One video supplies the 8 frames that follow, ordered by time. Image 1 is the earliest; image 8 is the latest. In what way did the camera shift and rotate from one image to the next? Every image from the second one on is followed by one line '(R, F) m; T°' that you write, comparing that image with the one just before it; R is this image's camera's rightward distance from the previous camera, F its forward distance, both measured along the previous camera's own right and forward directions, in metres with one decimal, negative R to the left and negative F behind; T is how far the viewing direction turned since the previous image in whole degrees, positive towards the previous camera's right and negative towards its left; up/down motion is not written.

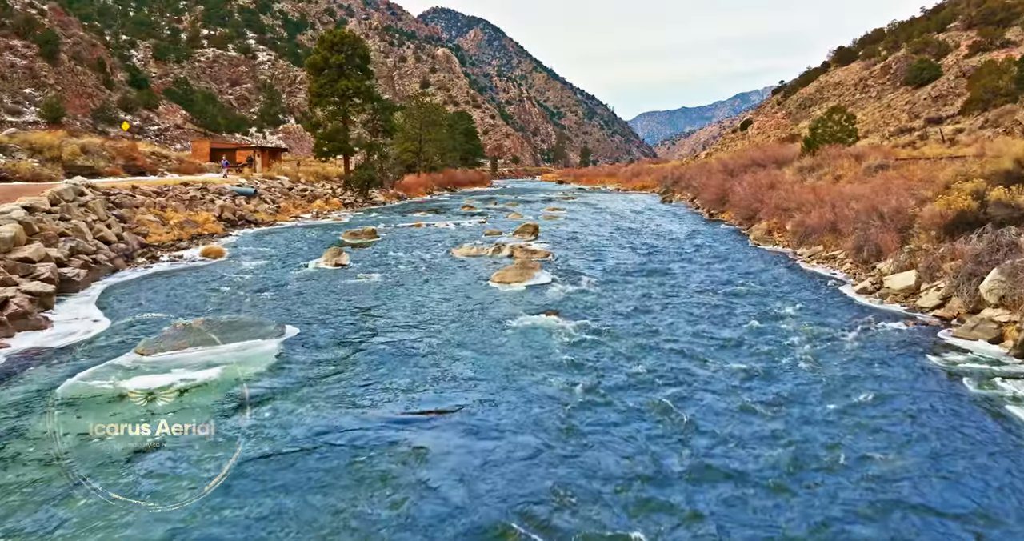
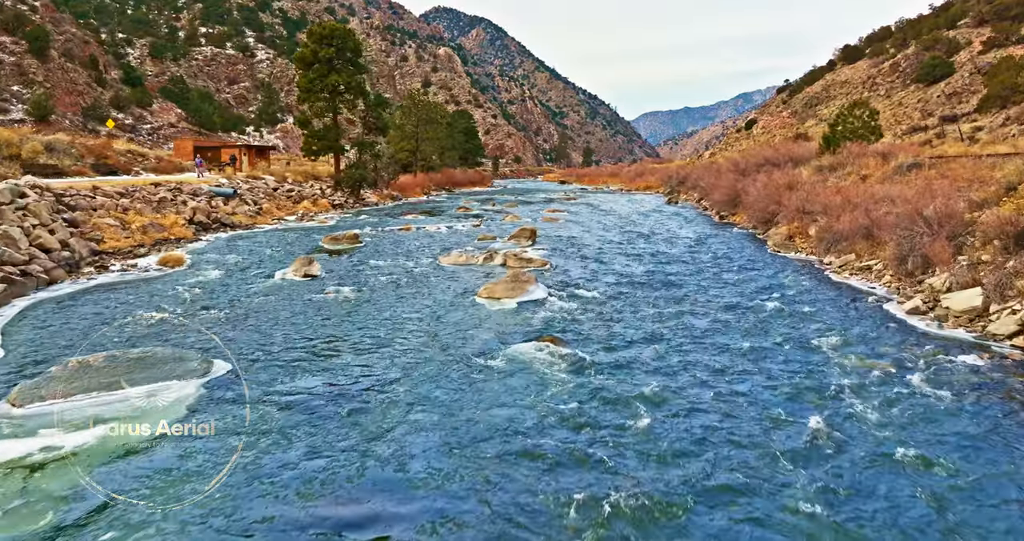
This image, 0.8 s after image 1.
(+0.2, +2.0) m; 0°
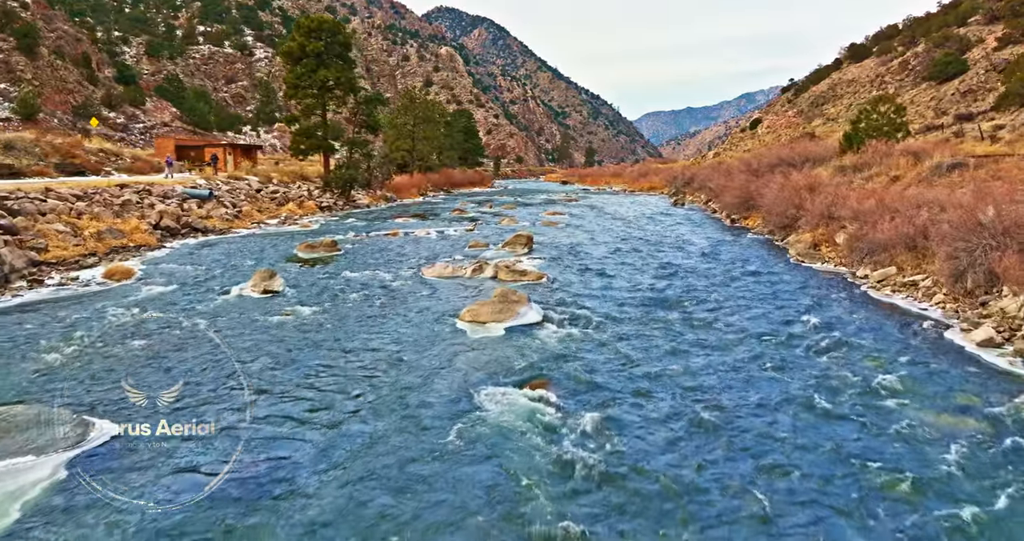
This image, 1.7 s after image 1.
(+0.2, +2.0) m; 0°
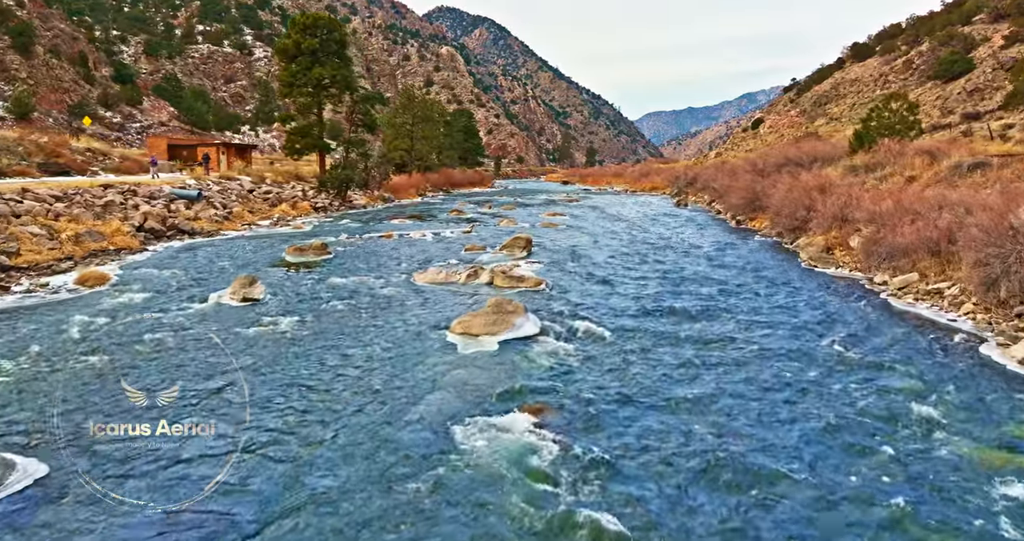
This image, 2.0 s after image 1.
(+0.1, +0.8) m; 0°
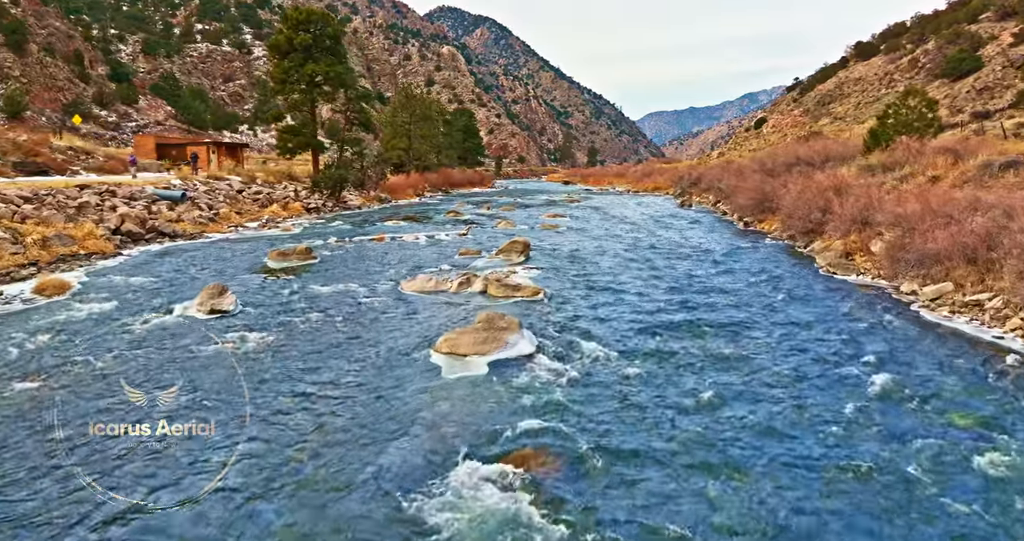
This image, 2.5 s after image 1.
(+0.1, +1.1) m; 0°
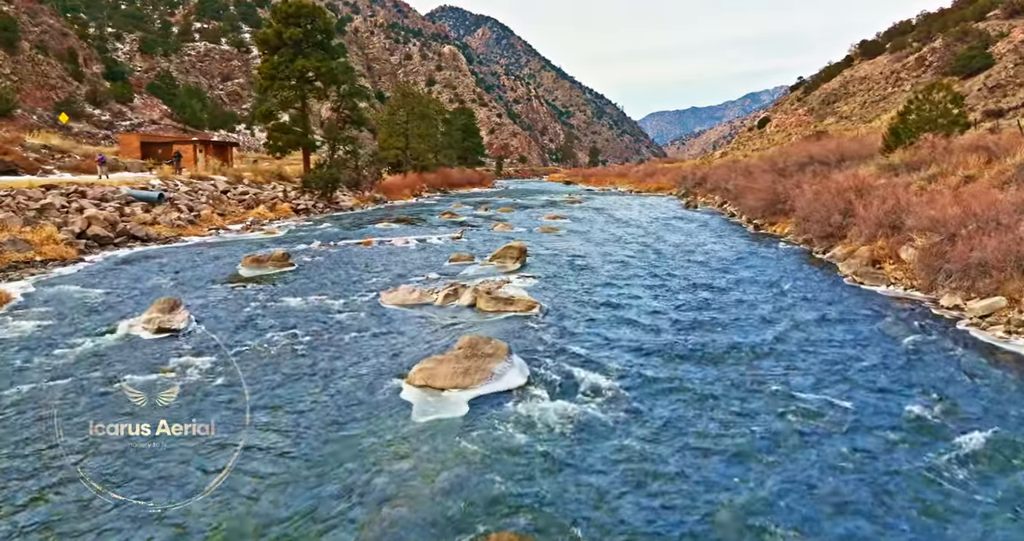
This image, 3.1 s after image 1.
(+0.2, +1.4) m; 0°
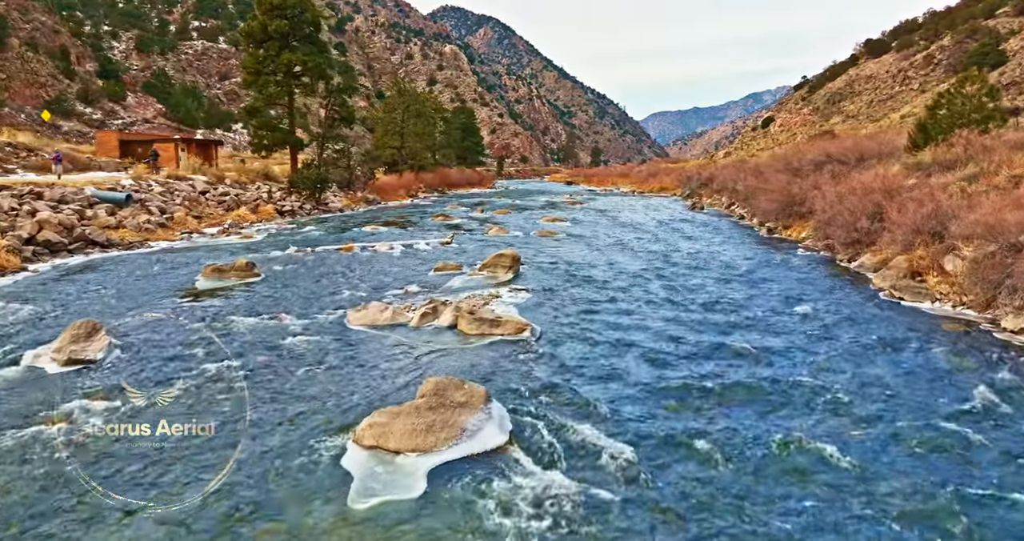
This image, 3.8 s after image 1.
(+0.2, +1.7) m; 0°
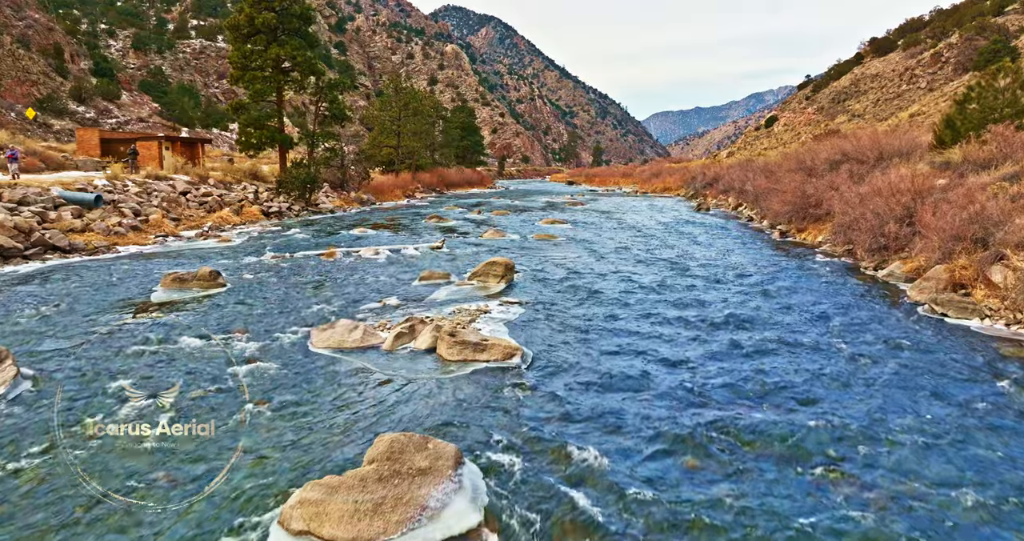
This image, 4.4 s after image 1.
(+0.2, +1.4) m; 0°
